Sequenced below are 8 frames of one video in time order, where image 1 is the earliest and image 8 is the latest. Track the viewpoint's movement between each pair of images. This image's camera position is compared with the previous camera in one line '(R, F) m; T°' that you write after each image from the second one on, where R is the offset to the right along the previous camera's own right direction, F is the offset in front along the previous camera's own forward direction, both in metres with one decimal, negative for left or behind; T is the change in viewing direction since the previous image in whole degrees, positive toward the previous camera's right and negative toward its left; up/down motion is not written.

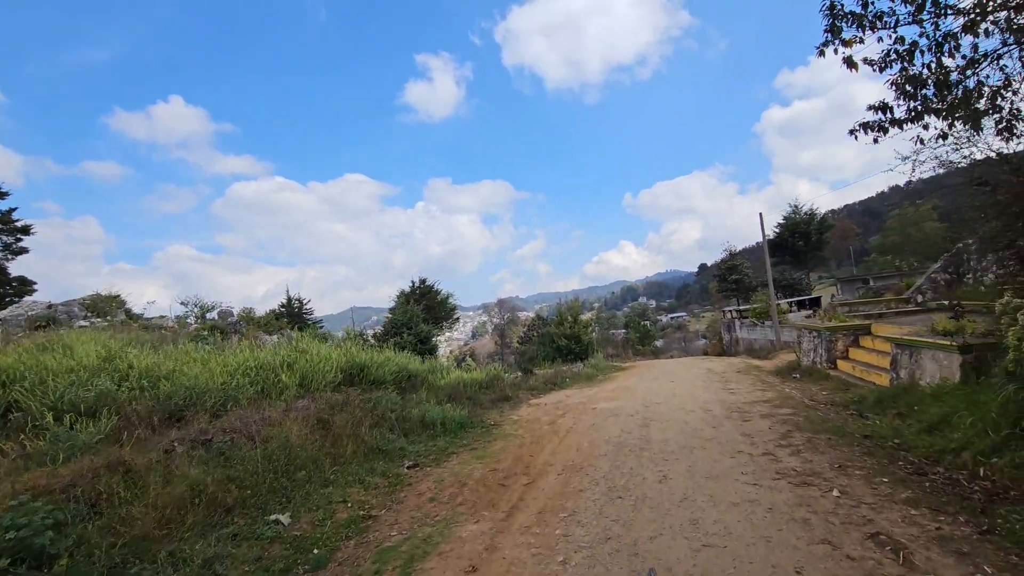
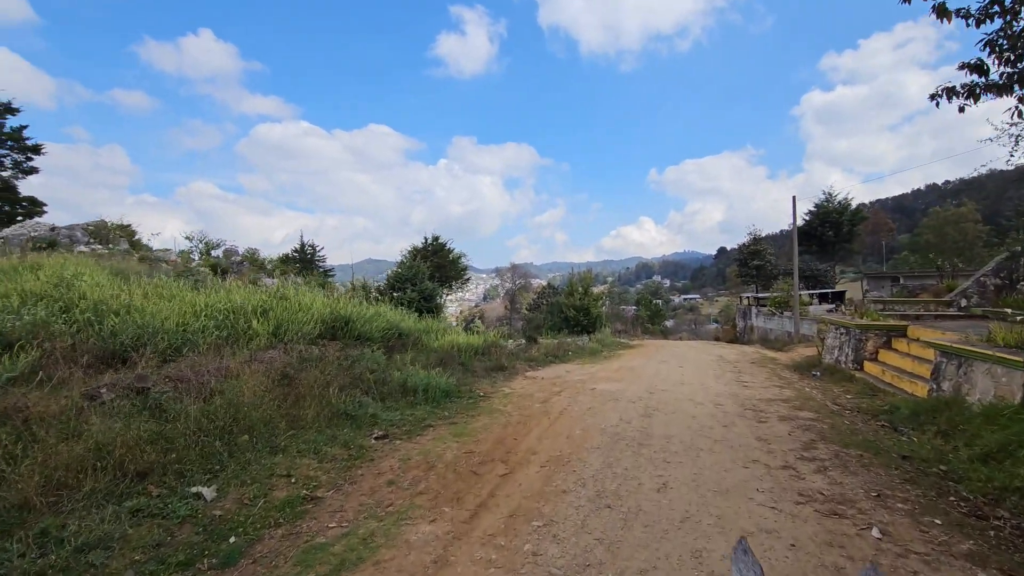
(+0.2, +0.8) m; -1°
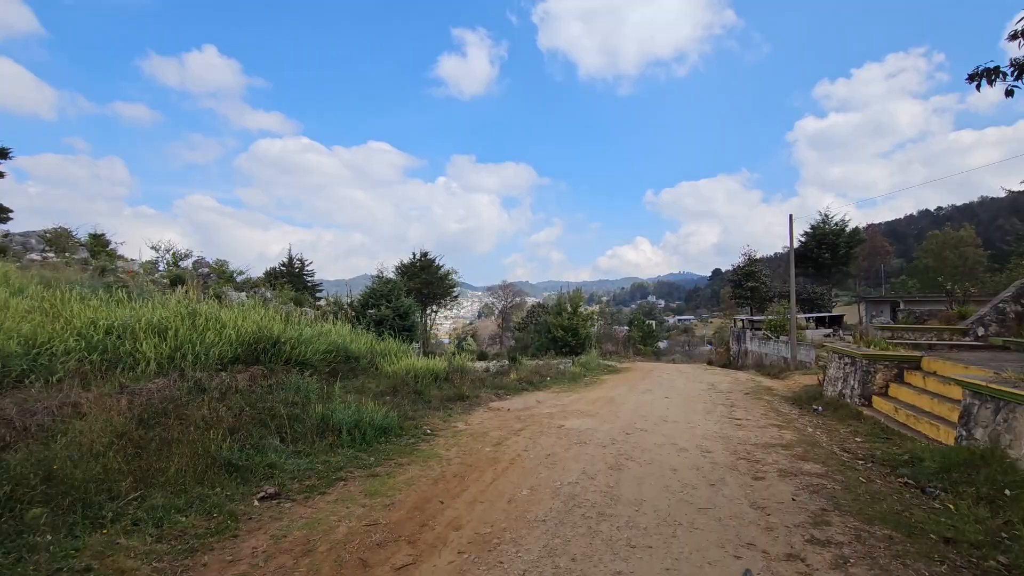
(+0.5, +1.1) m; 0°
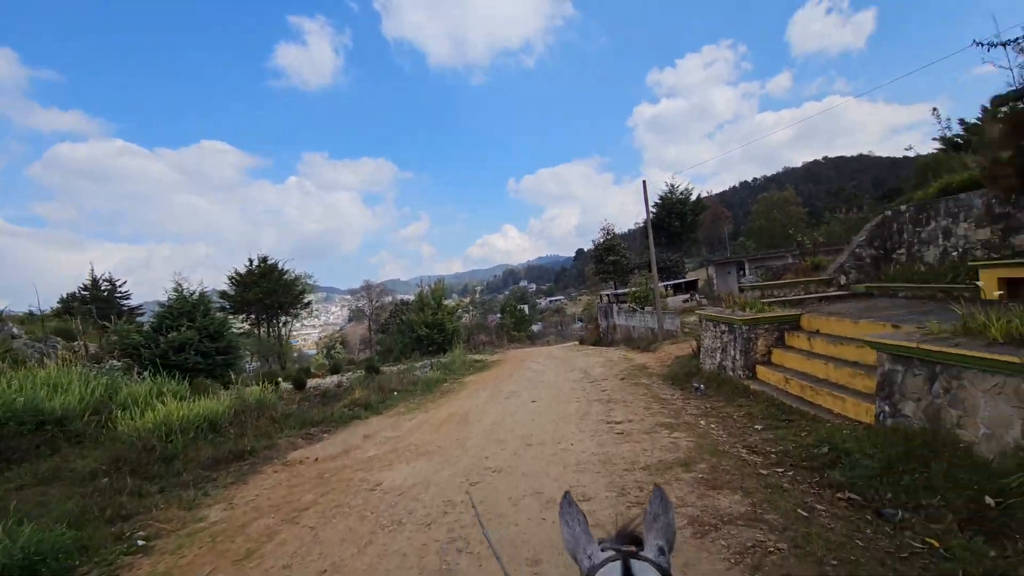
(+0.9, +2.0) m; +14°
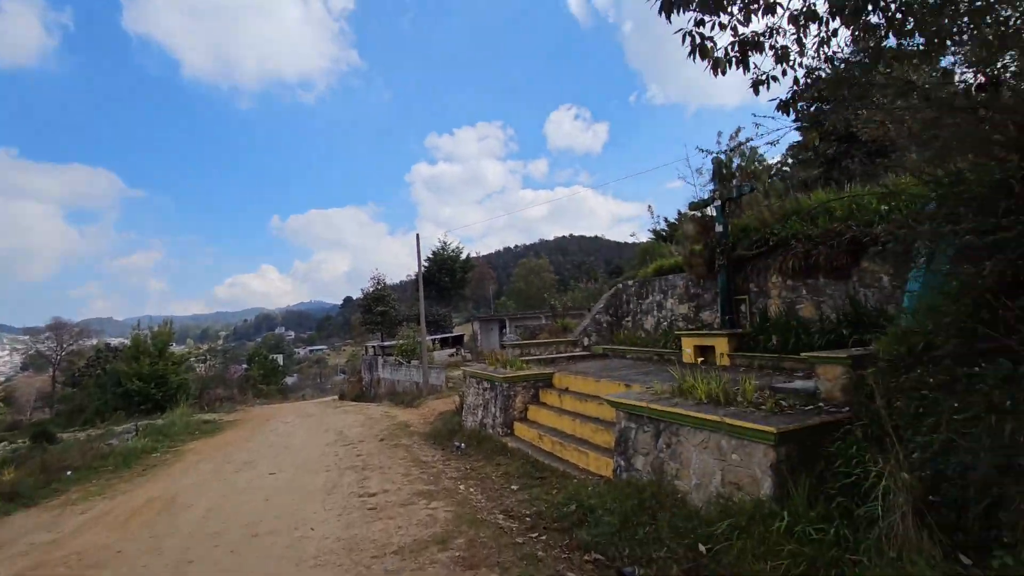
(+0.1, +0.4) m; +25°
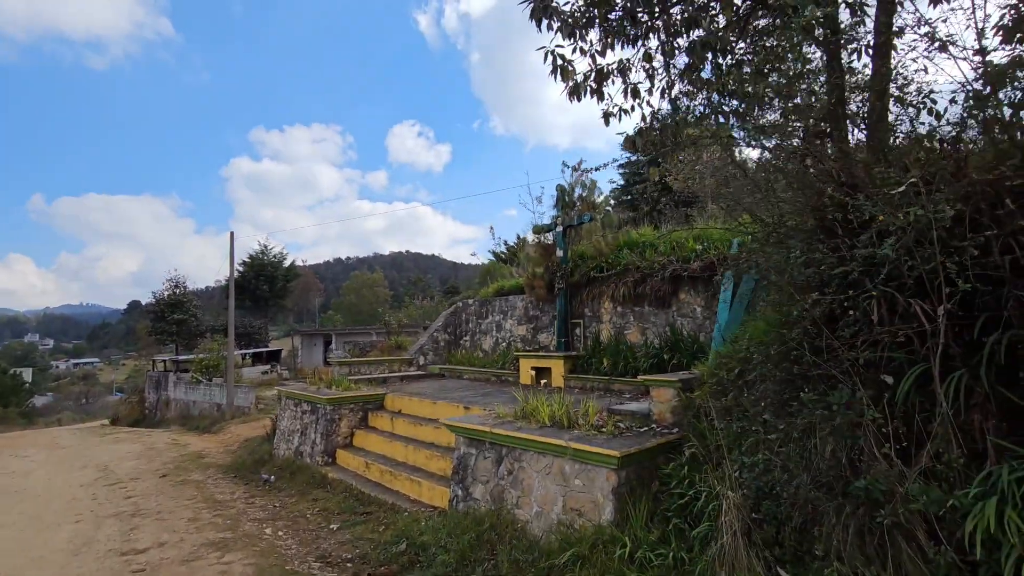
(-0.1, +0.4) m; +18°
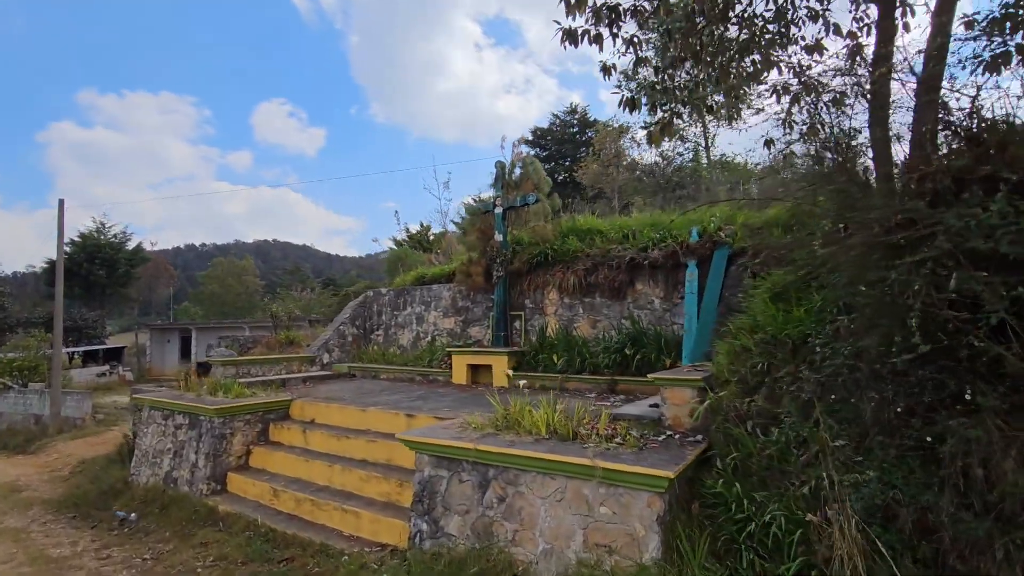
(-0.7, +0.9) m; +13°
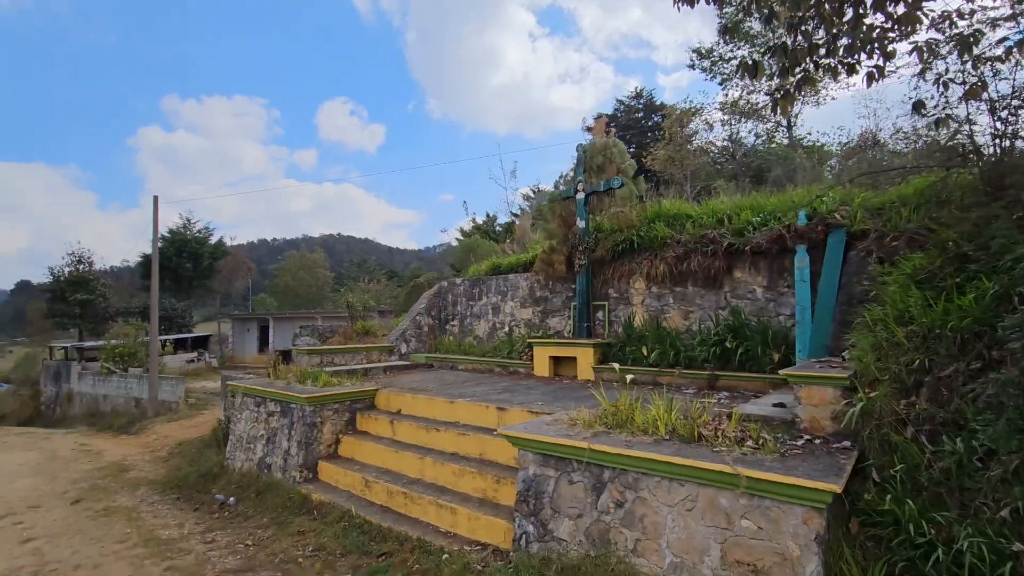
(-0.4, +0.2) m; -6°
